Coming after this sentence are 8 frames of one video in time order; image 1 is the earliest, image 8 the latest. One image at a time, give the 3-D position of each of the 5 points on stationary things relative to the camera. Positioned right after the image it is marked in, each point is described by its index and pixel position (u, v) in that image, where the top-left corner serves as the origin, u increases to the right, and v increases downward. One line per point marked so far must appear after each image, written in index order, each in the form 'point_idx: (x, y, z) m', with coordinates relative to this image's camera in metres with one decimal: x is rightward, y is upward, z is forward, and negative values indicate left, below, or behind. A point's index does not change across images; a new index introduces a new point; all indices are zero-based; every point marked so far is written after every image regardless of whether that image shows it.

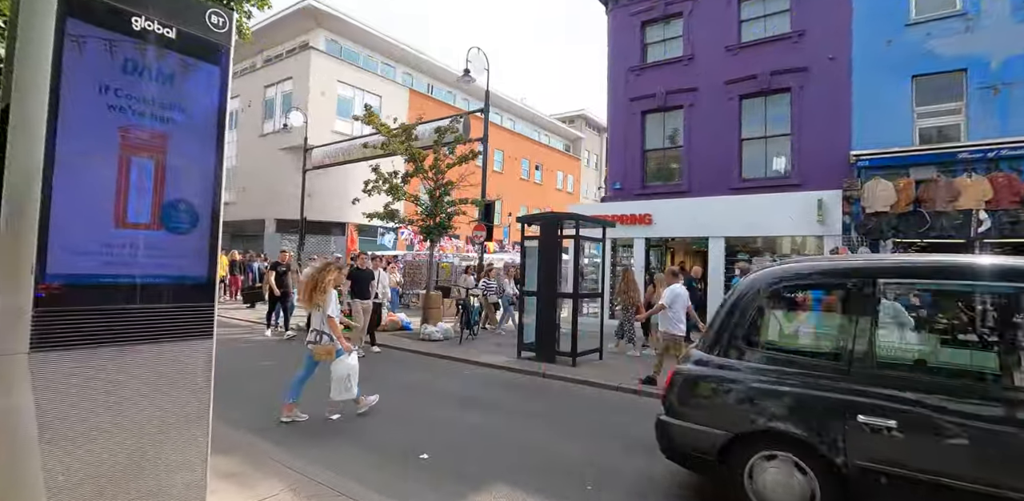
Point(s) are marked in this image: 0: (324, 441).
0: (-2.4, -2.4, +6.4) m
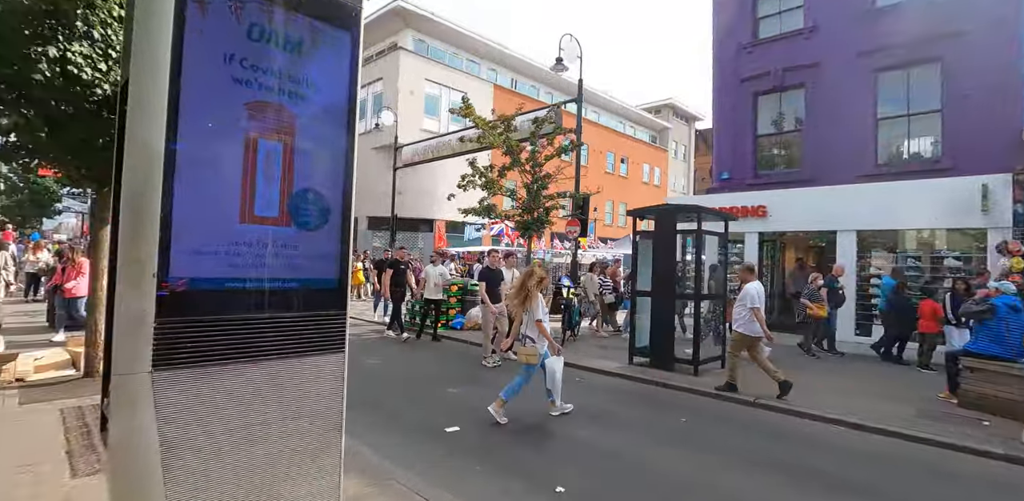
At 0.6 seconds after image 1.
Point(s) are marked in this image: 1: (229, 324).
0: (-0.8, -2.3, +5.8) m
1: (-1.5, -0.4, +2.7) m
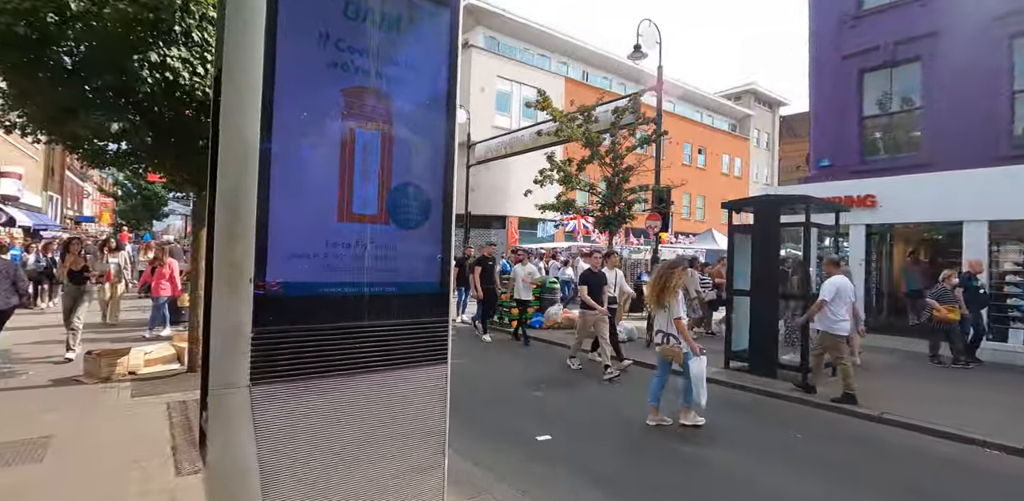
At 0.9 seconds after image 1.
0: (+0.2, -2.3, +5.4) m
1: (-0.9, -0.4, +2.5) m
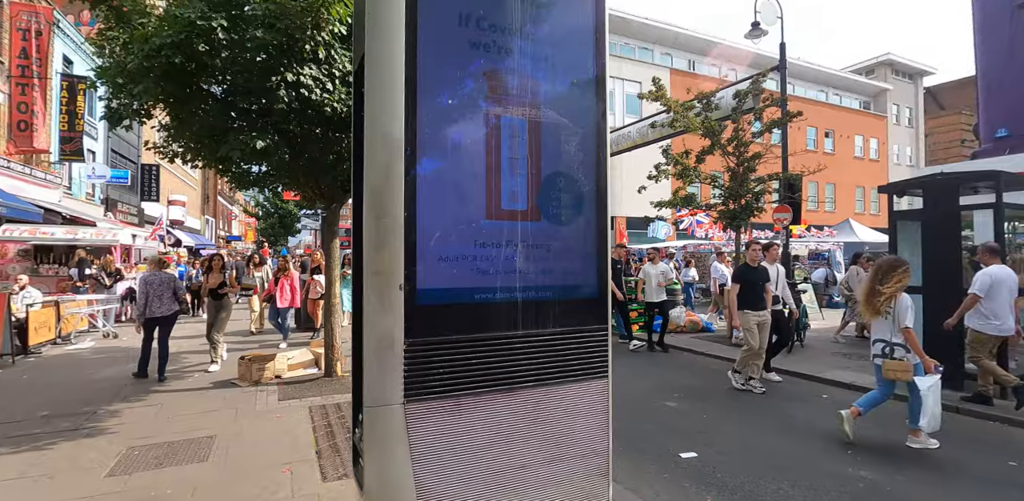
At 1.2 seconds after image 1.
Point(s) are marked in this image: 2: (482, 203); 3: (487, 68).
0: (+1.6, -2.3, +4.8) m
1: (-0.1, -0.4, +2.2) m
2: (-0.1, +0.2, +2.2) m
3: (-0.1, +0.8, +2.3) m
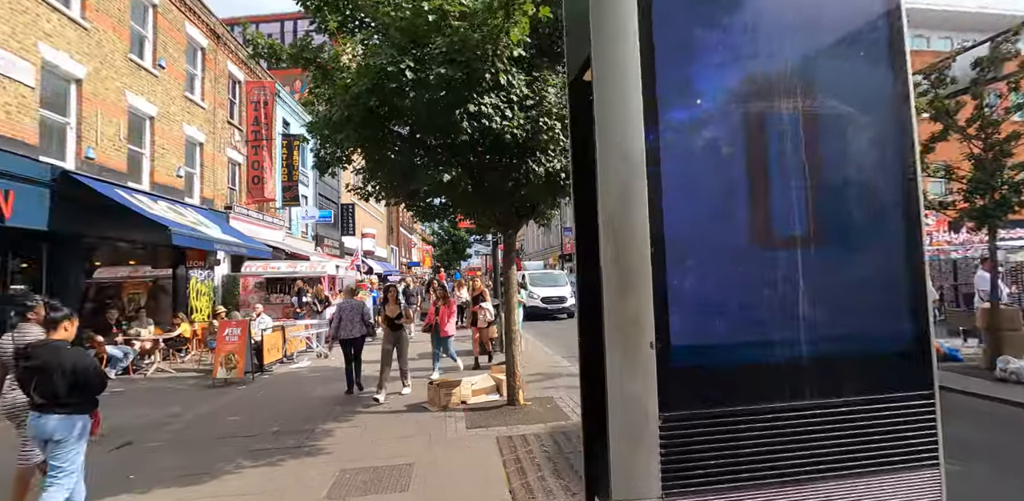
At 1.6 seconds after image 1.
0: (+3.3, -2.4, +3.5) m
1: (+0.8, -0.5, +1.6) m
2: (+0.8, +0.1, +1.7) m
3: (+0.8, +0.7, +1.8) m
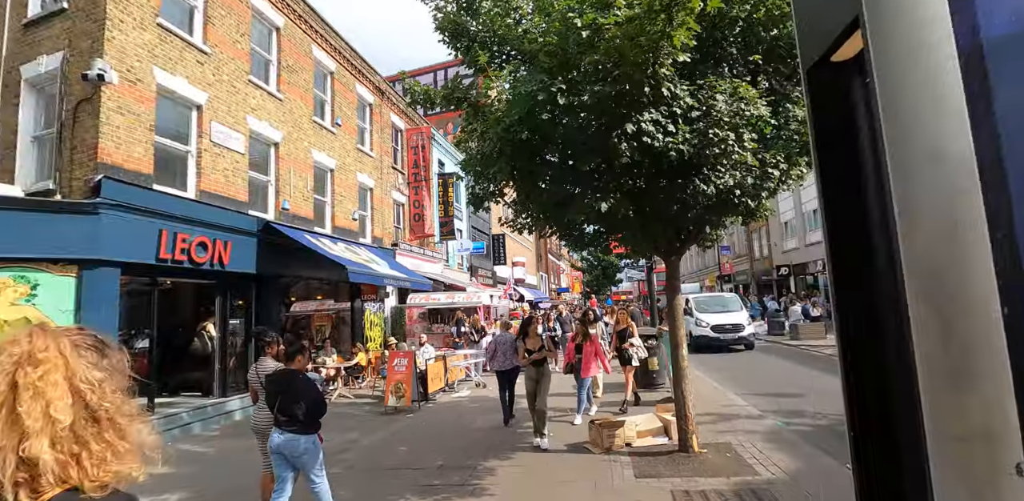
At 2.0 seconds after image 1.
0: (+4.4, -2.5, +1.9) m
1: (+1.3, -0.6, +0.9) m
2: (+1.3, 0.0, +1.0) m
3: (+1.3, +0.6, +1.1) m
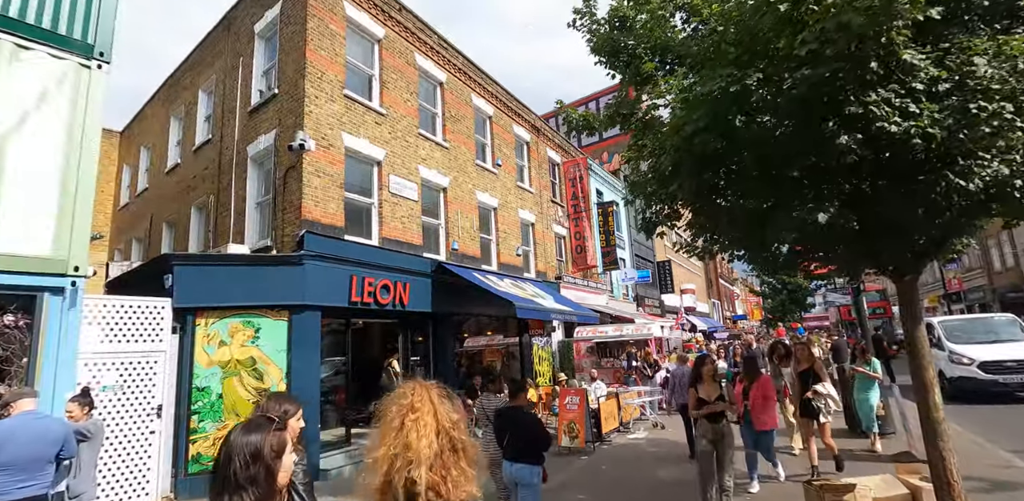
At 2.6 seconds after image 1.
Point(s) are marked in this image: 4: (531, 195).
0: (+4.9, -2.3, -0.2) m
1: (+1.6, -0.6, -0.1) m
2: (+1.6, 0.0, 0.0) m
3: (+1.6, +0.6, +0.2) m
4: (+0.6, +1.7, +15.8) m
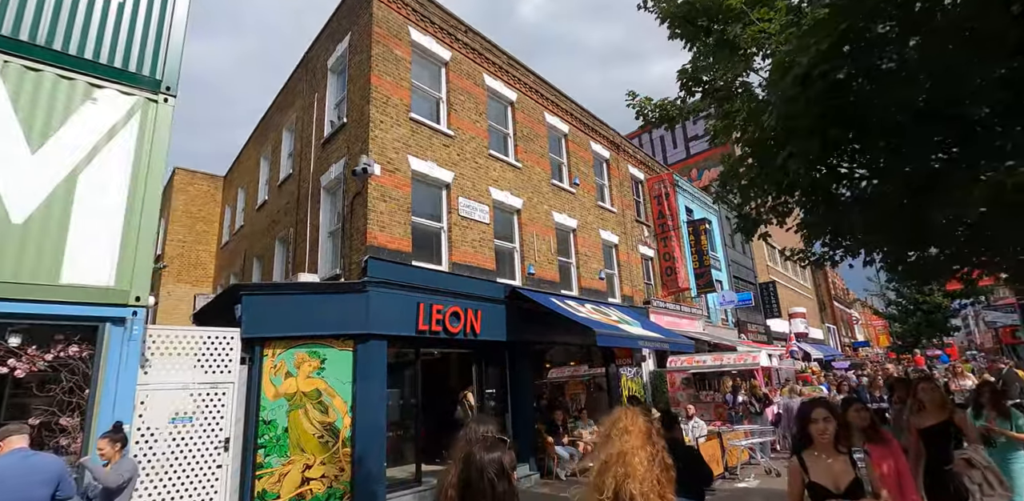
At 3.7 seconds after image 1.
0: (+4.5, -1.9, -1.9) m
1: (+1.2, -0.4, -1.1) m
2: (+1.2, +0.2, -0.9) m
3: (+1.2, +0.8, -0.8) m
4: (+2.9, +1.1, +14.8) m
